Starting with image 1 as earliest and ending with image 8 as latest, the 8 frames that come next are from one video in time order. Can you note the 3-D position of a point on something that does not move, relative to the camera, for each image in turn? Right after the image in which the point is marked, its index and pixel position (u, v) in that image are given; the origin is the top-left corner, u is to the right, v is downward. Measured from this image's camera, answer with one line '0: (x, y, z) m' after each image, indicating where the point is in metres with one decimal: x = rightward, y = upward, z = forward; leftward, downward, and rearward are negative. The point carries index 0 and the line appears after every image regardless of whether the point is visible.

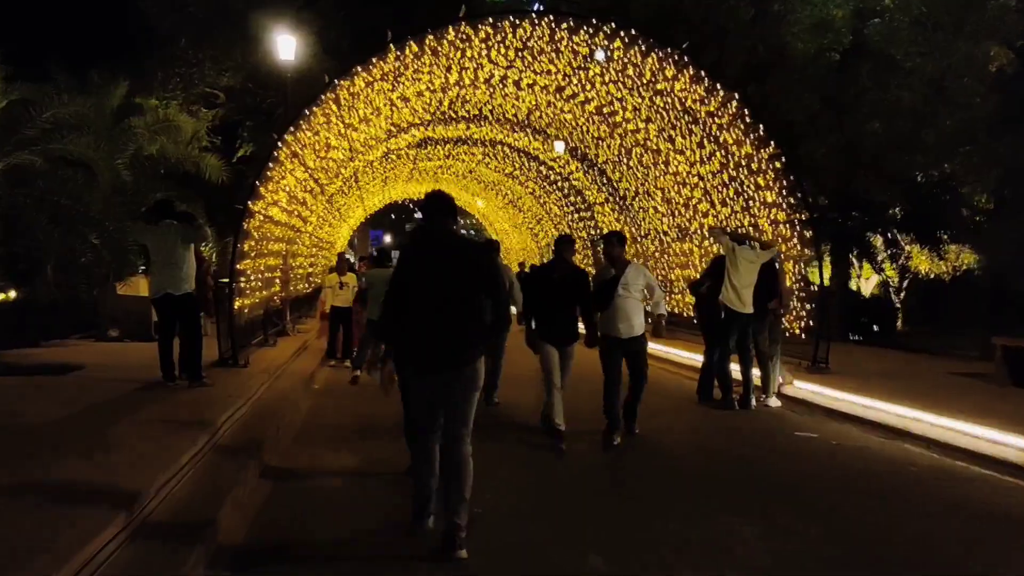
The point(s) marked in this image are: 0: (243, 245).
0: (-5.4, +0.9, +19.1) m
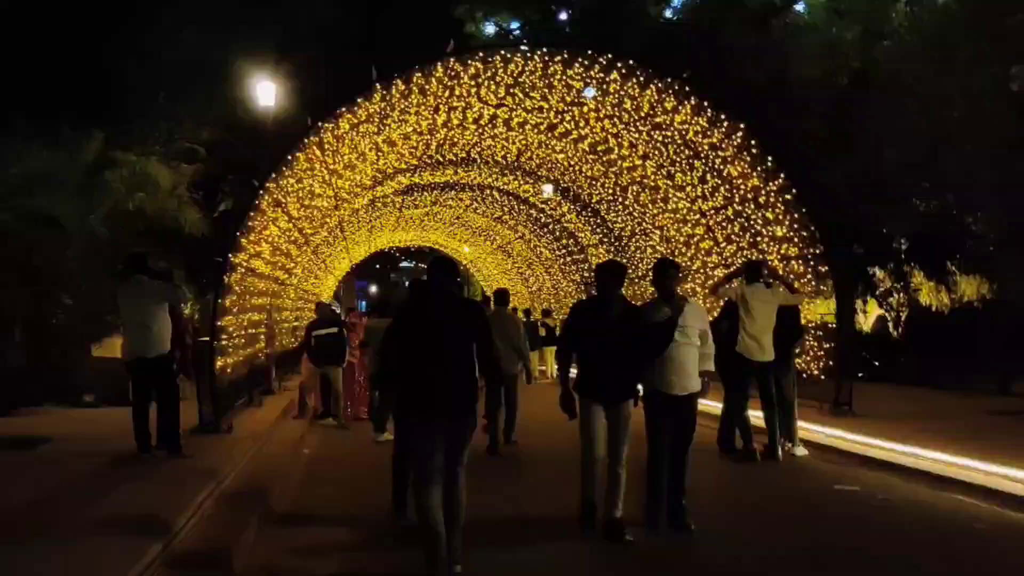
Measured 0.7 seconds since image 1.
0: (-5.4, -0.2, +17.9) m
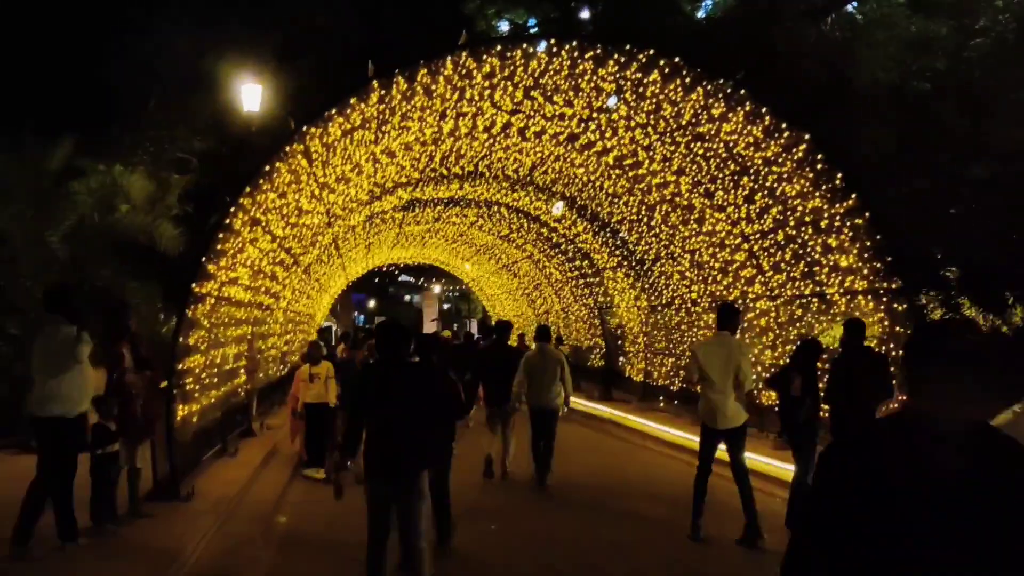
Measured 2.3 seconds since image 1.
0: (-5.1, -0.8, +14.9) m
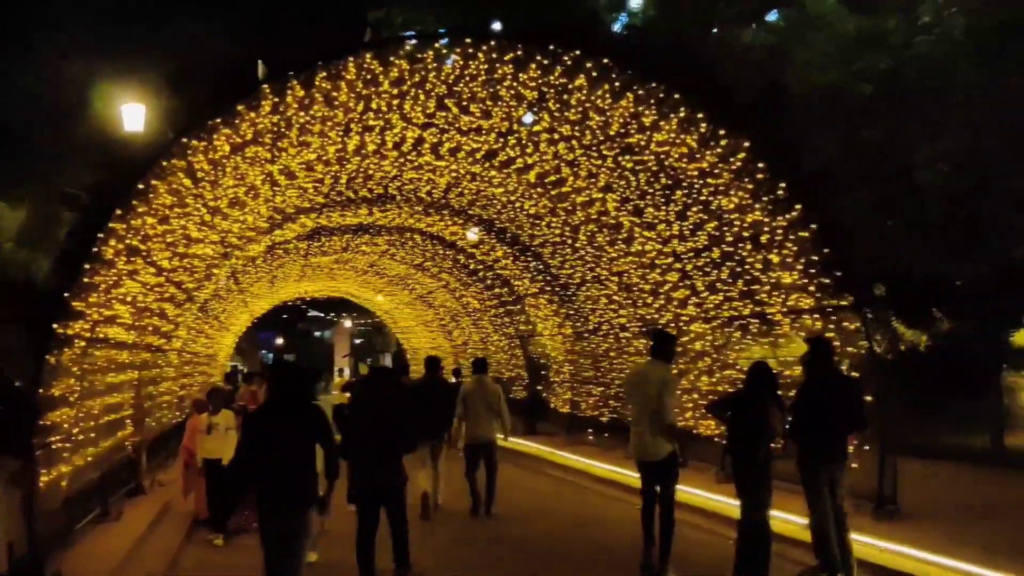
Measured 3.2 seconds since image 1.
0: (-6.1, -1.3, +12.7) m
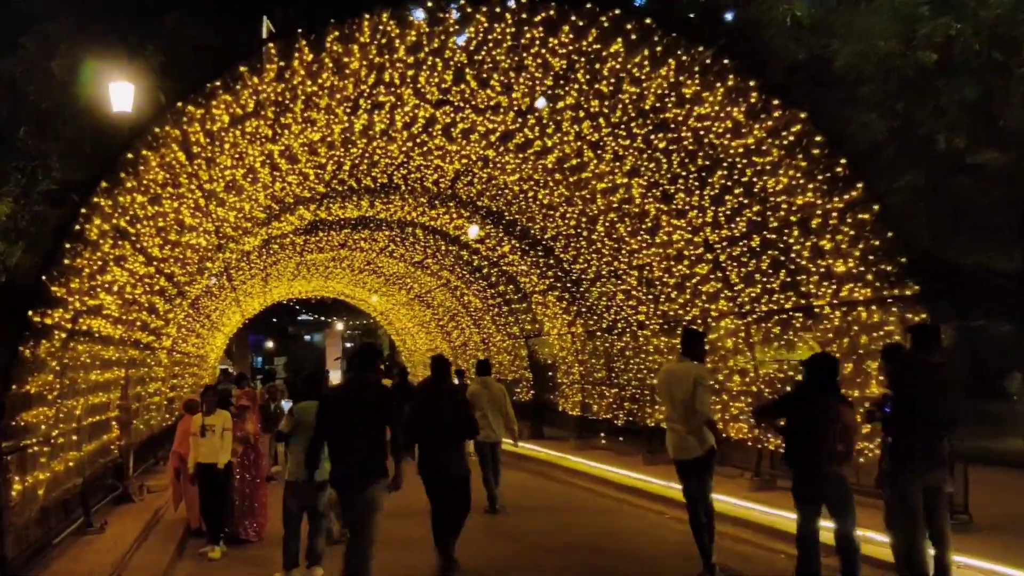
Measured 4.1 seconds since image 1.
0: (-5.7, -1.1, +11.3) m
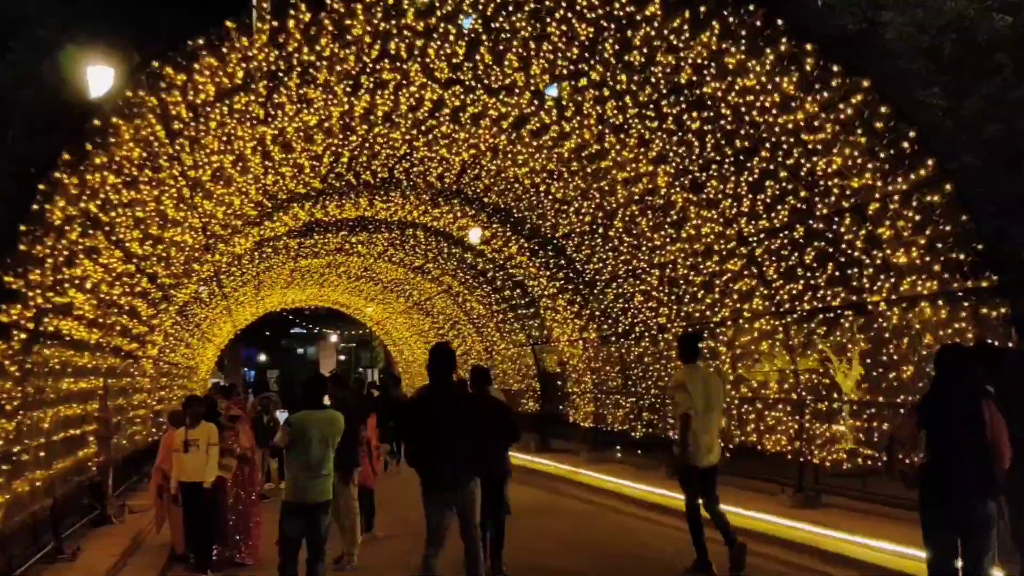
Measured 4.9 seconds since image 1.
0: (-5.4, -1.0, +9.7) m
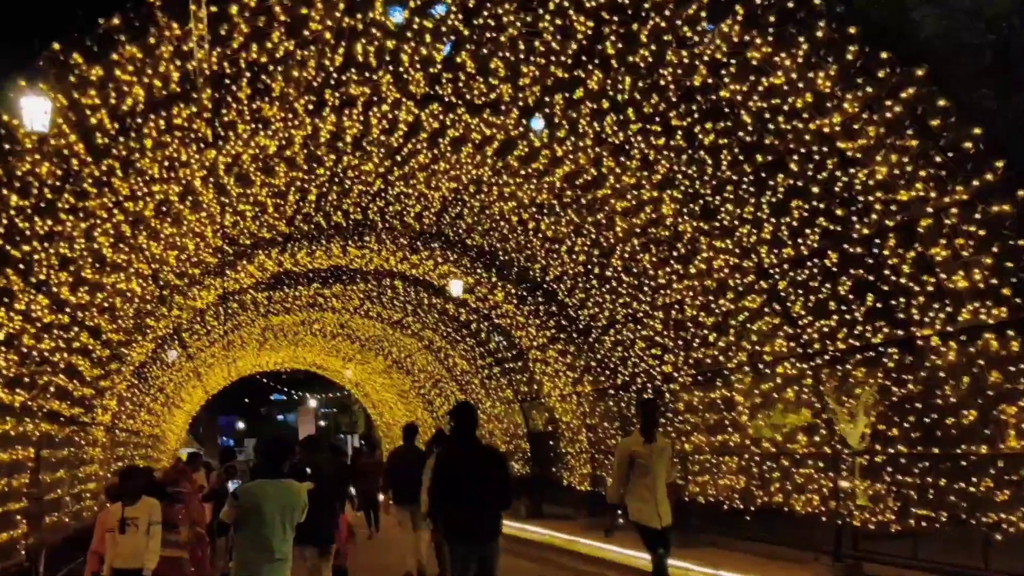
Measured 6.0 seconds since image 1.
0: (-5.4, -1.4, +7.5) m
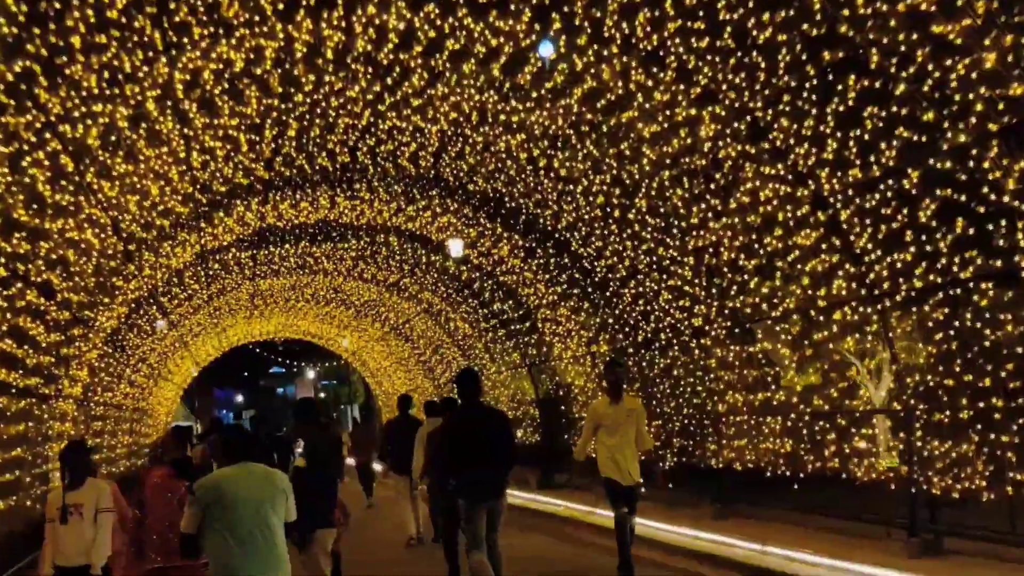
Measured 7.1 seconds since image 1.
0: (-5.2, -0.9, +5.5) m
